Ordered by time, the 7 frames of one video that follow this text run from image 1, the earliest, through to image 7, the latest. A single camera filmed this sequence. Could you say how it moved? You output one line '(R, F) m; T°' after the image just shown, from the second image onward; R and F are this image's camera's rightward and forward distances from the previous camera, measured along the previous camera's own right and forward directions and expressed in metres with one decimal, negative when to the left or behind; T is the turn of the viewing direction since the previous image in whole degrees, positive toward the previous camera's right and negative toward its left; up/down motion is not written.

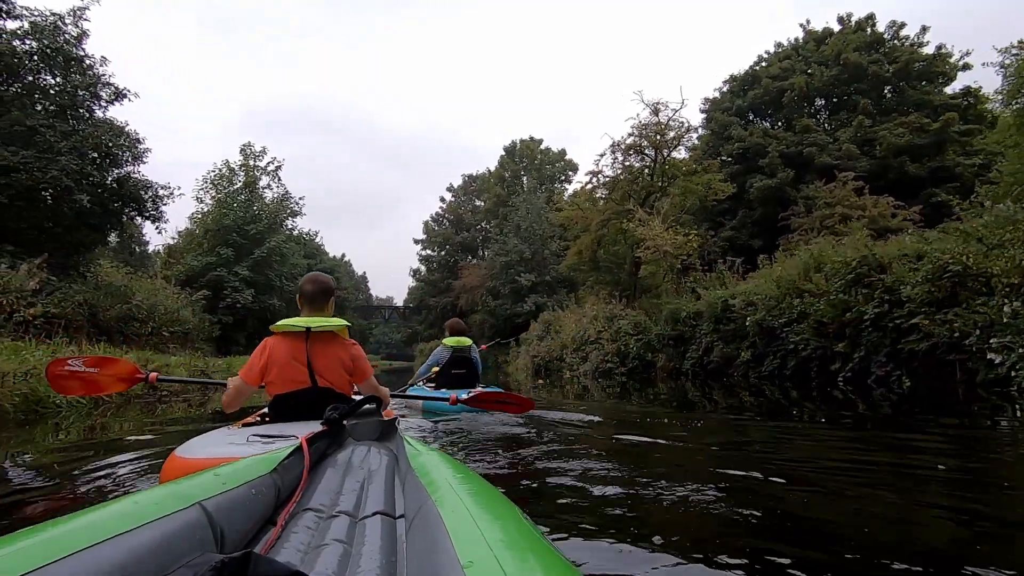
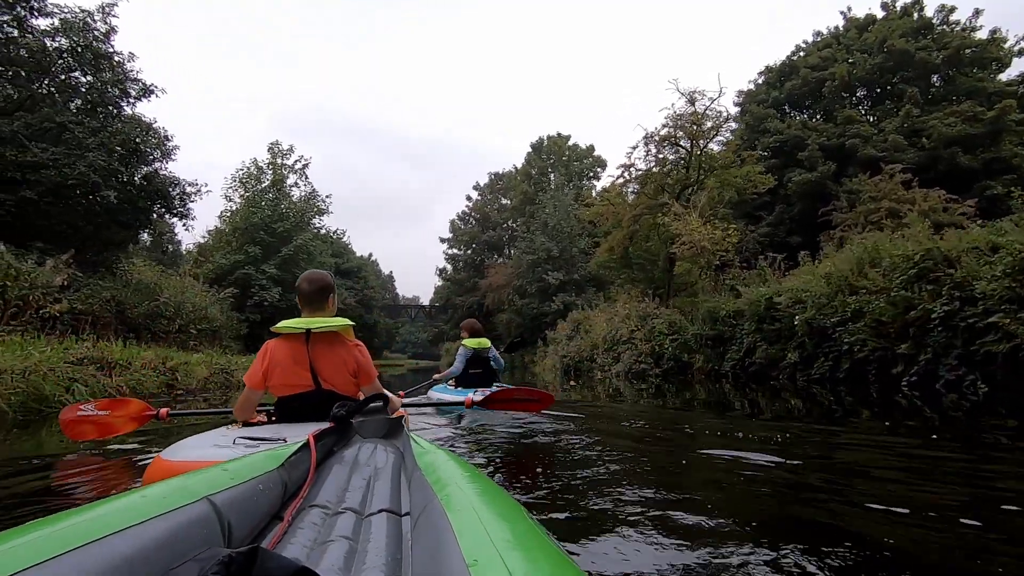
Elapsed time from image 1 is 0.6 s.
(-0.1, +0.4) m; -2°
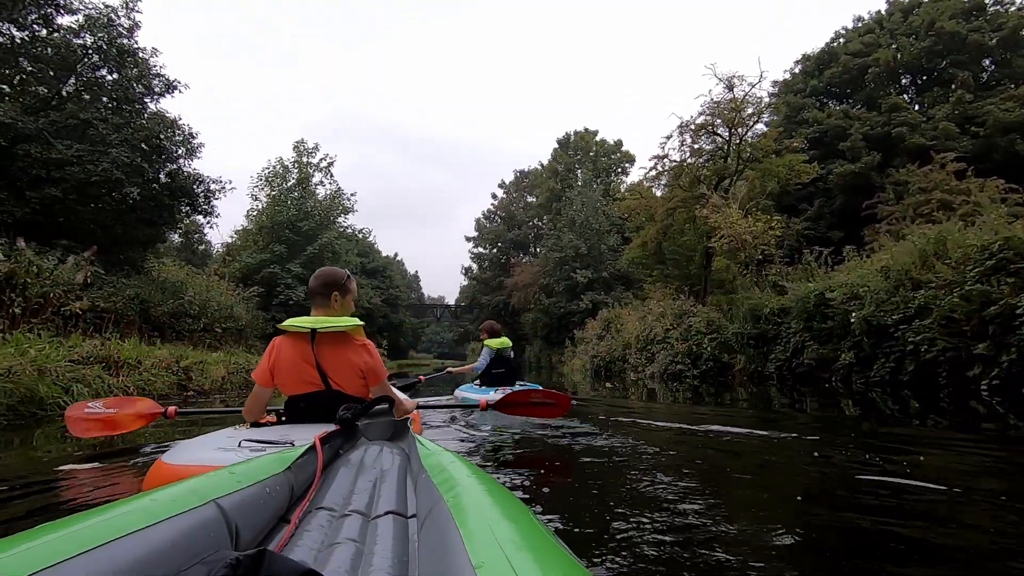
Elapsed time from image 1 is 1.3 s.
(-0.1, +0.5) m; -2°
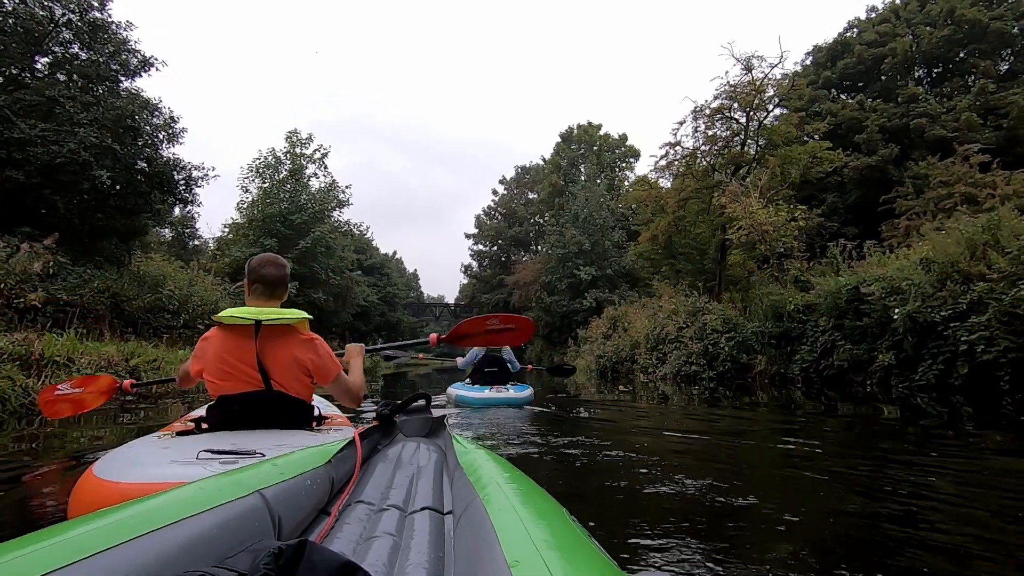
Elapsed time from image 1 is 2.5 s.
(0.0, +0.9) m; 0°
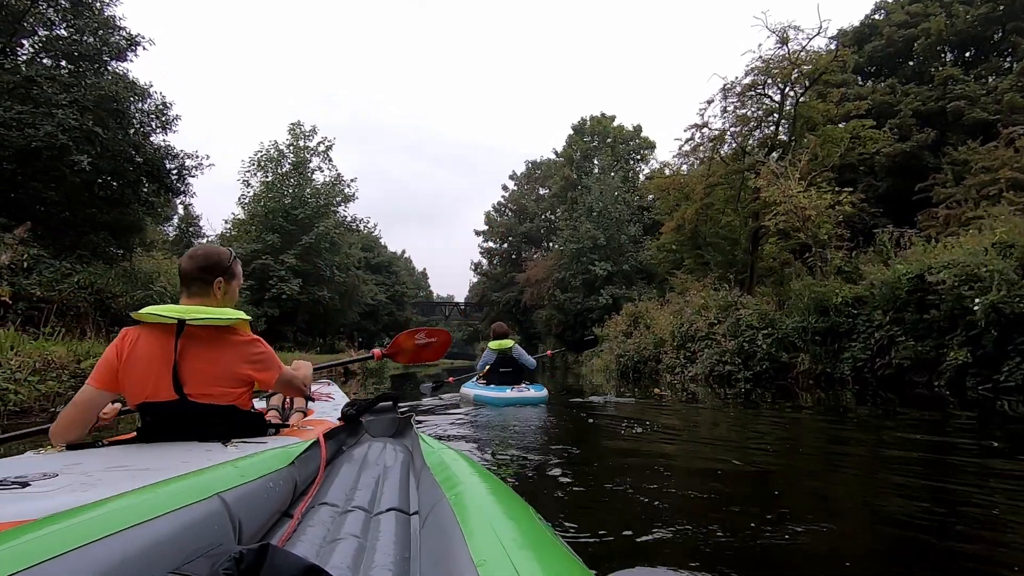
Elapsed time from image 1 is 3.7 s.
(-0.1, +1.0) m; -1°
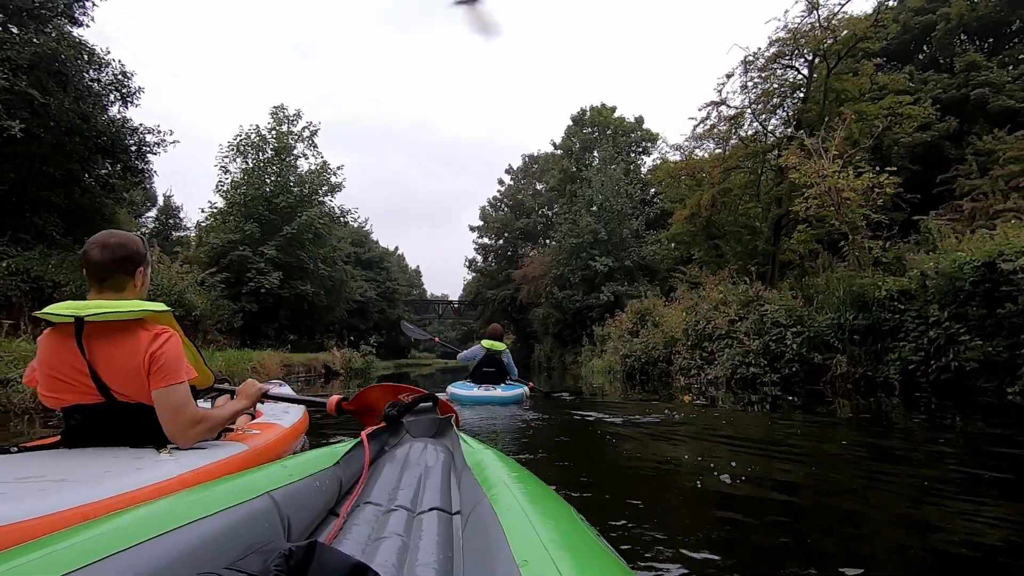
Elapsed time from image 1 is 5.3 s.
(0.0, +1.3) m; 0°
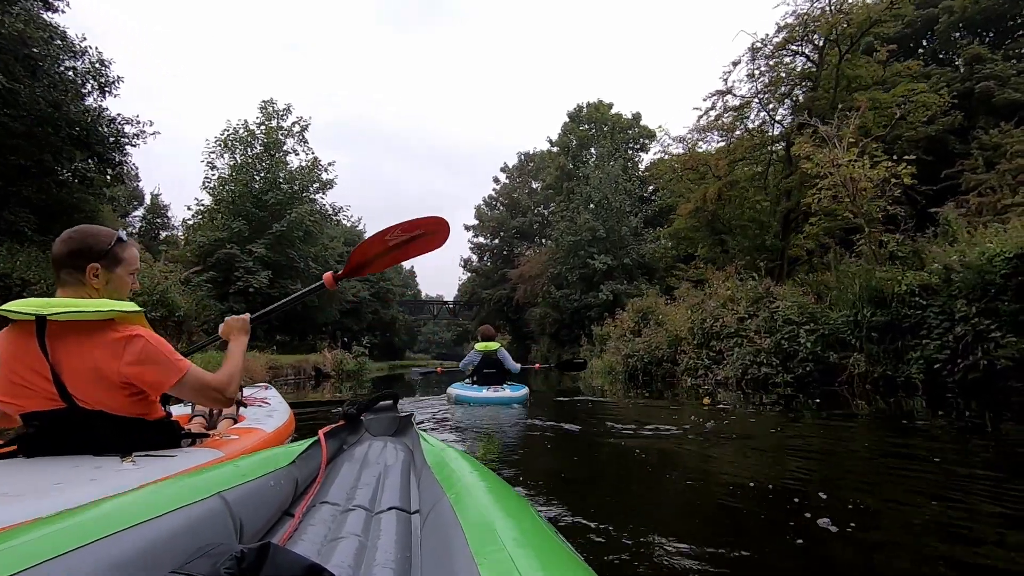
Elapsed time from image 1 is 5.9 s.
(-0.1, +0.5) m; 0°
